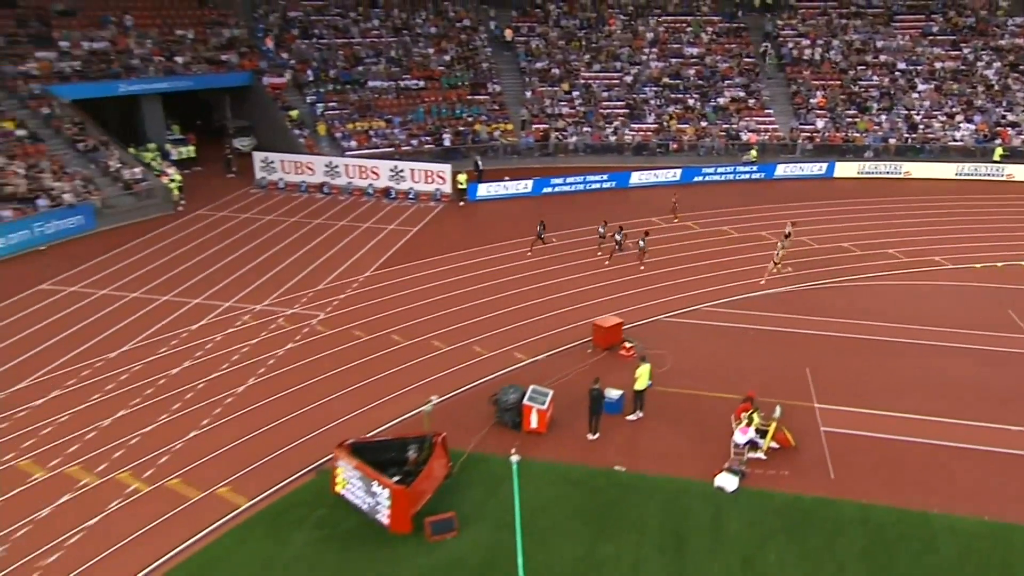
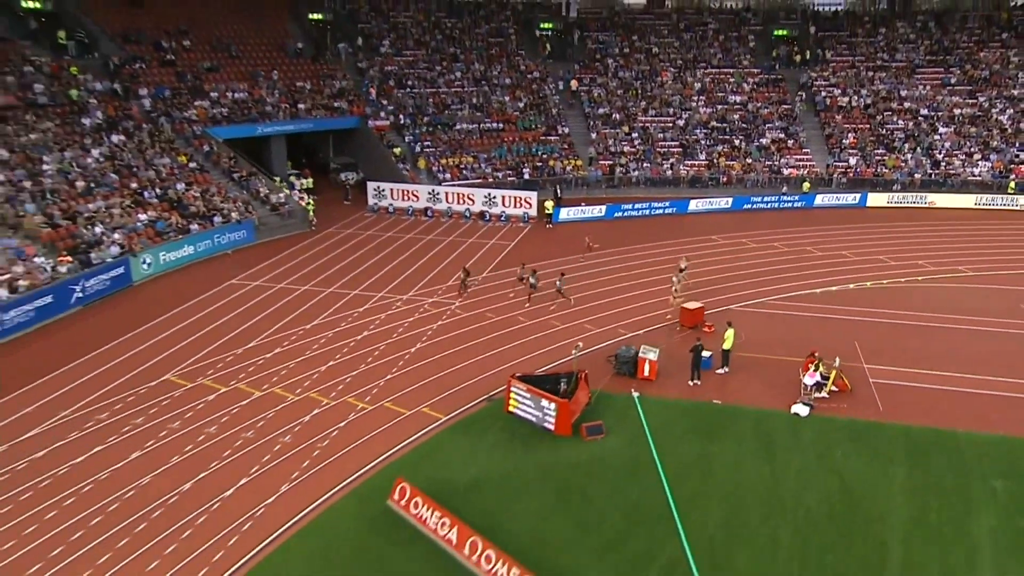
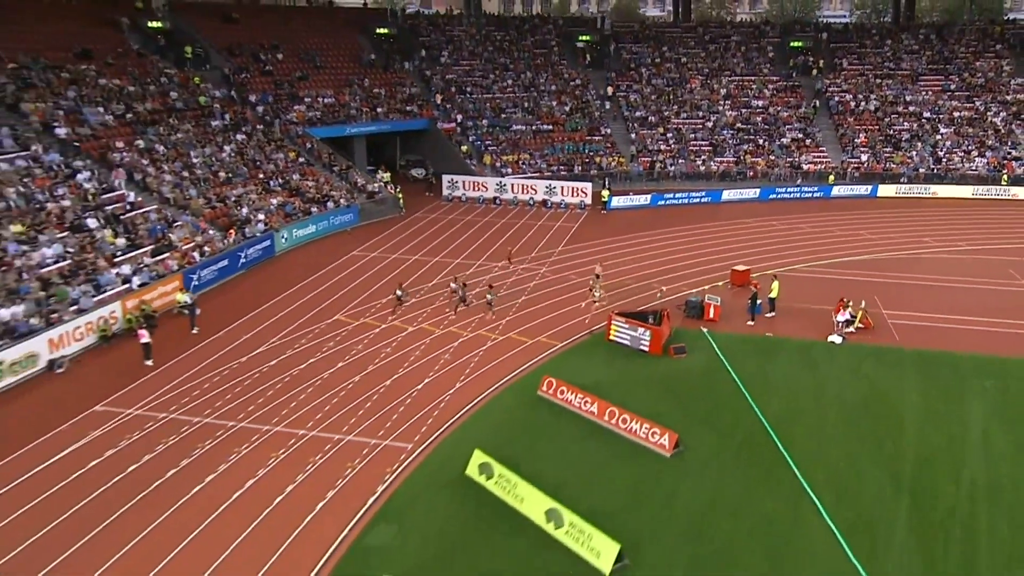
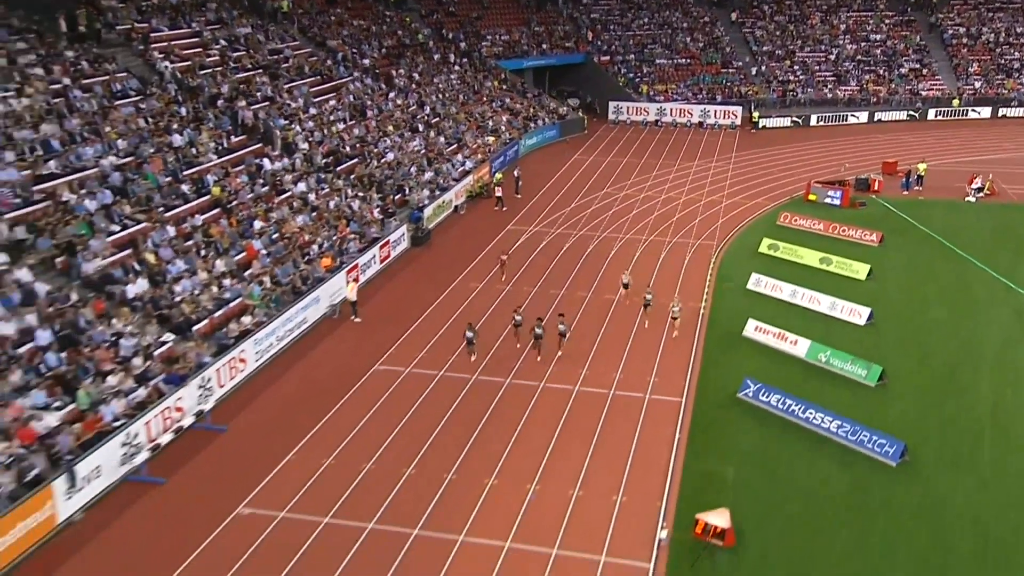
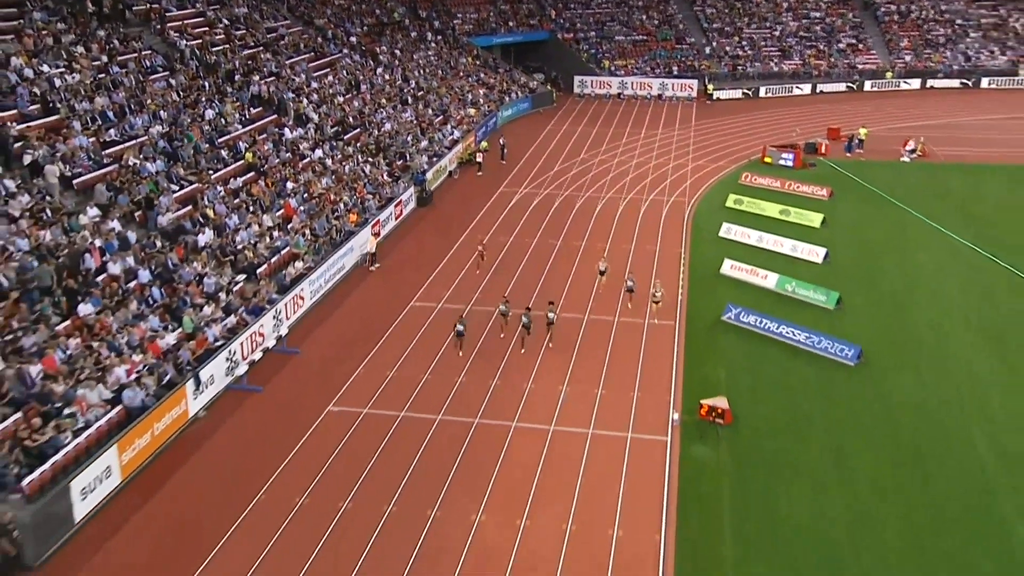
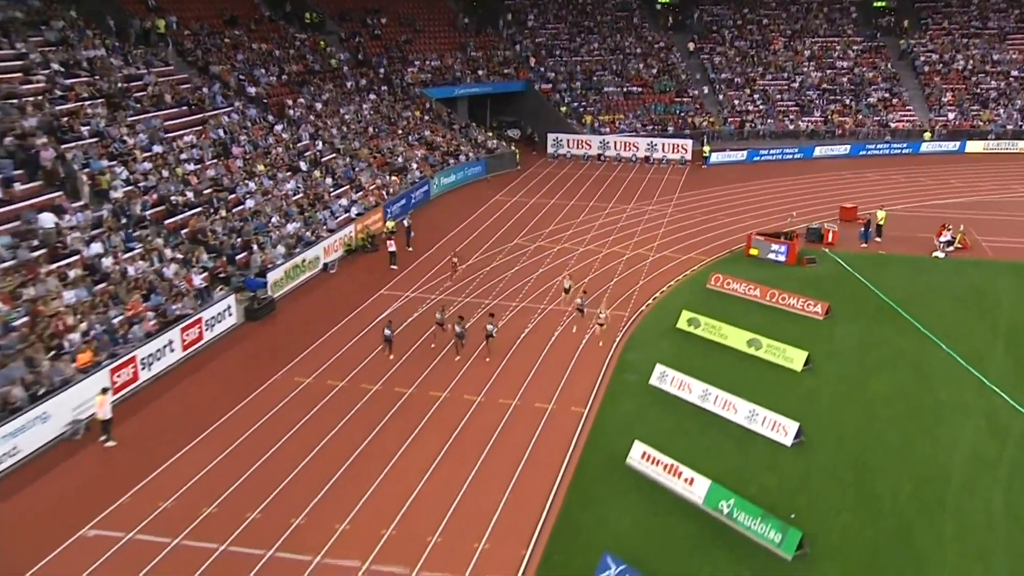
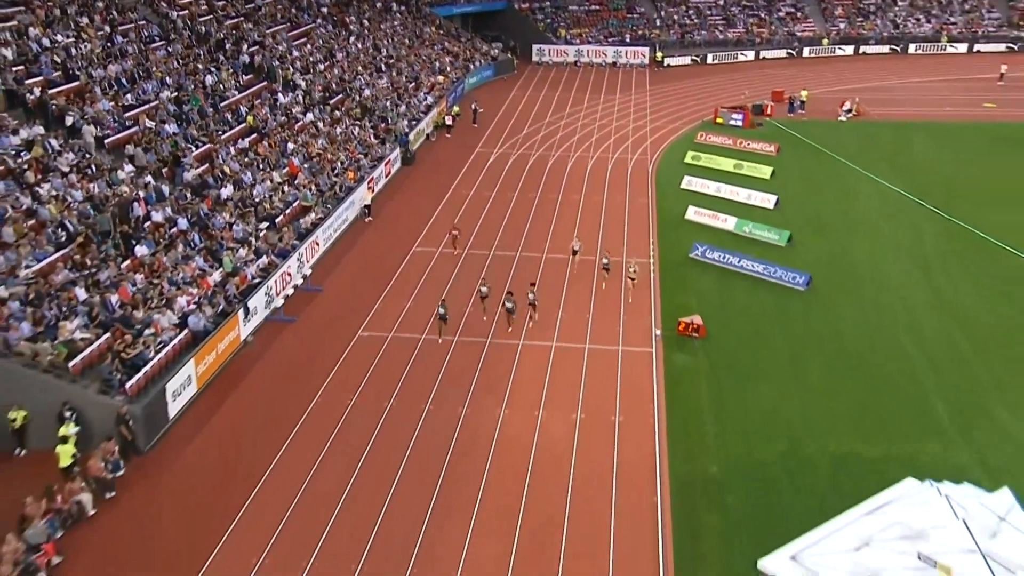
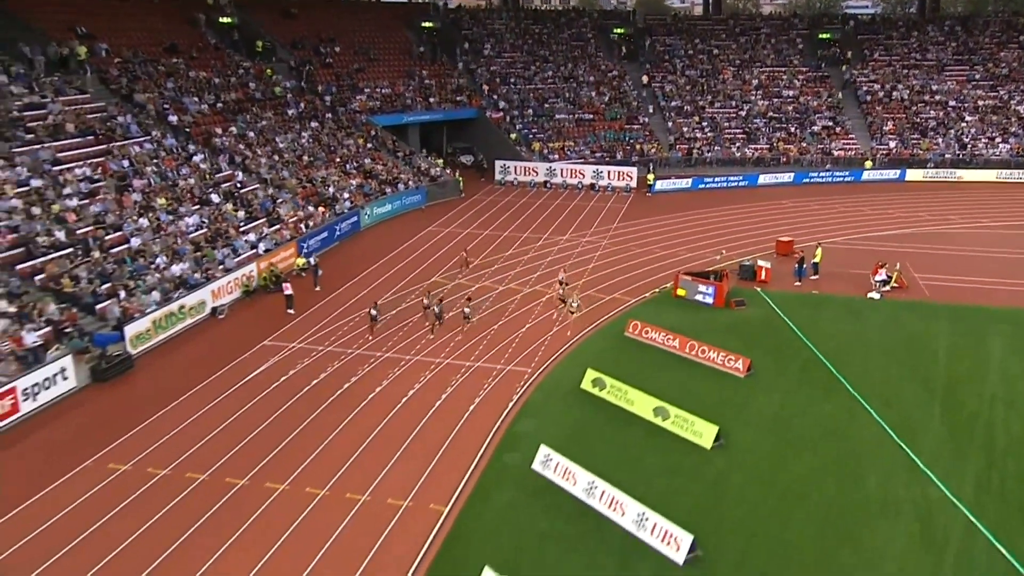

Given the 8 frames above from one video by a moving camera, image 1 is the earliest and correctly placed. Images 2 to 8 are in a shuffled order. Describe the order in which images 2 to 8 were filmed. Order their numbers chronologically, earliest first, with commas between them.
2, 3, 8, 6, 4, 5, 7
